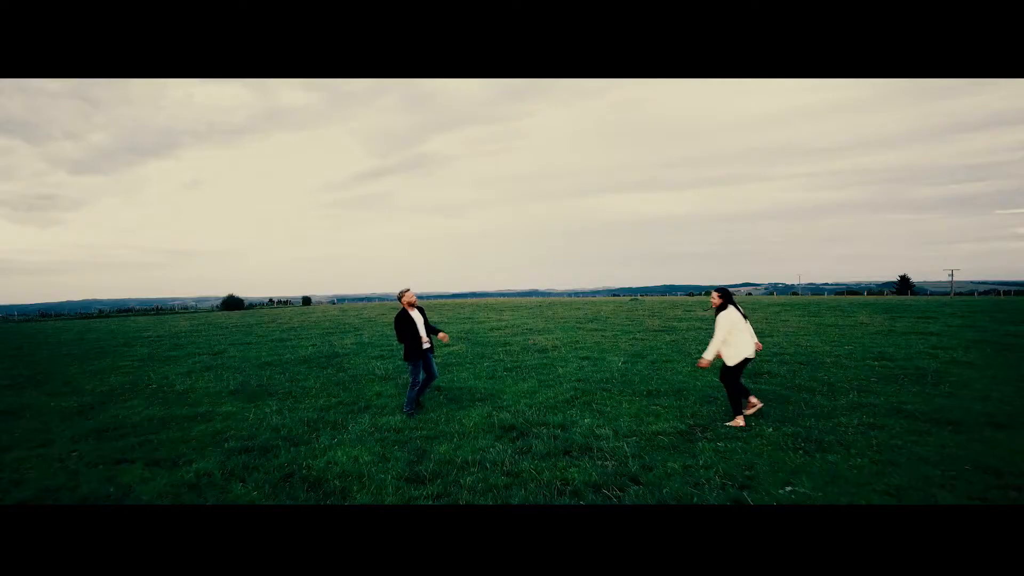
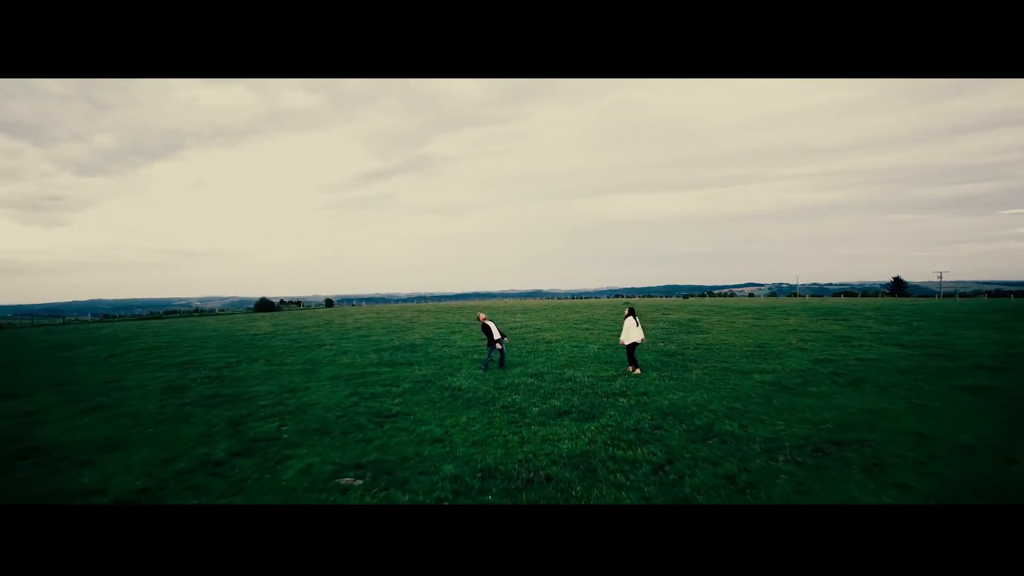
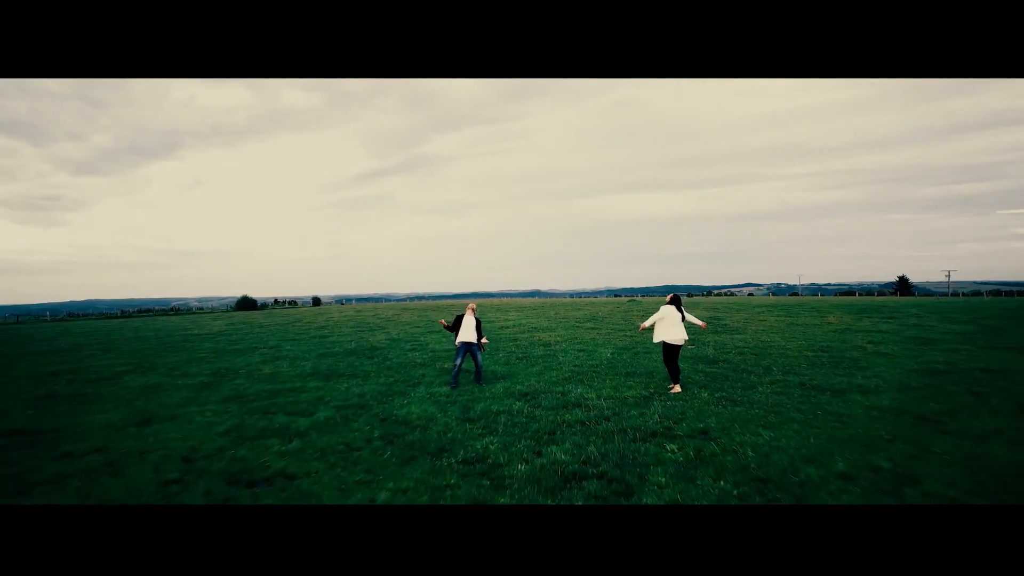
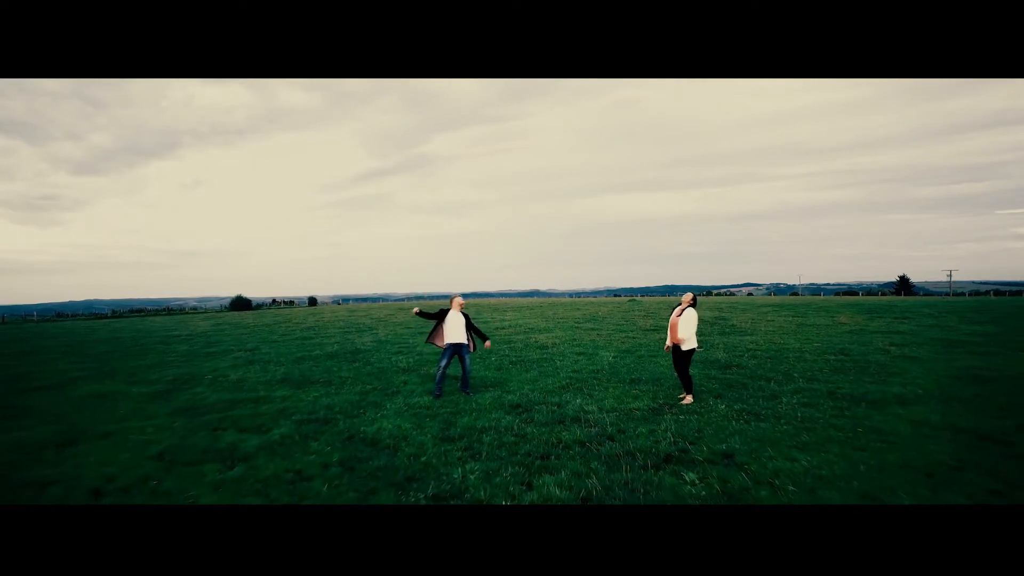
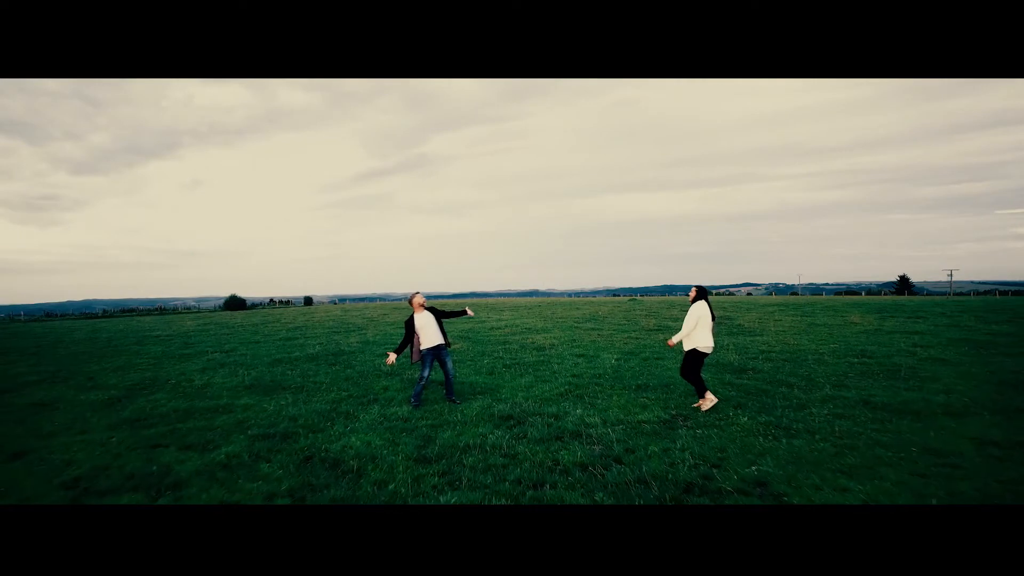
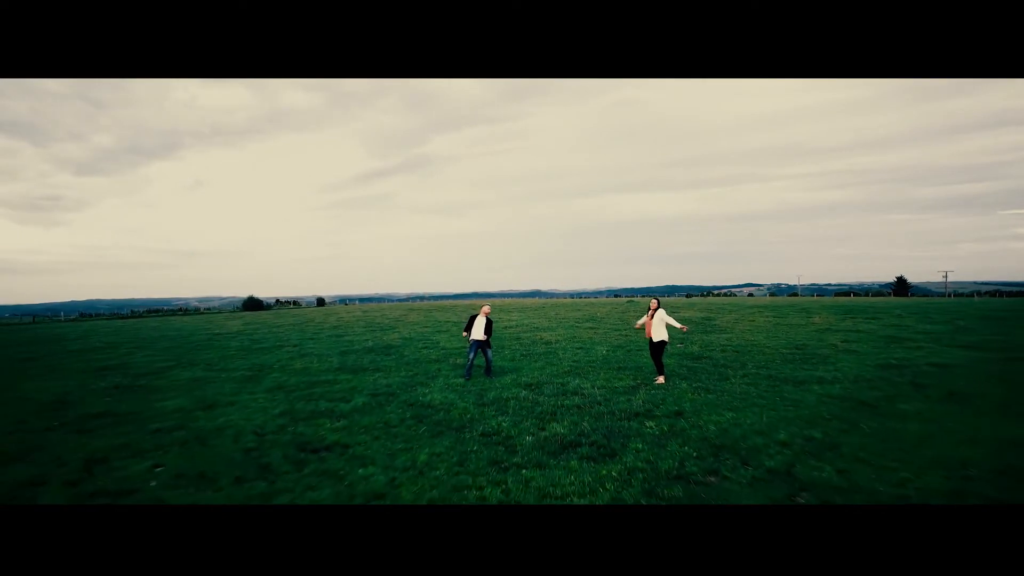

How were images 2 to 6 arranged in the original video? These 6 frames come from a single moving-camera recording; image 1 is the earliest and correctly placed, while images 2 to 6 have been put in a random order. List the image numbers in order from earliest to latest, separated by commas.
5, 4, 3, 6, 2
